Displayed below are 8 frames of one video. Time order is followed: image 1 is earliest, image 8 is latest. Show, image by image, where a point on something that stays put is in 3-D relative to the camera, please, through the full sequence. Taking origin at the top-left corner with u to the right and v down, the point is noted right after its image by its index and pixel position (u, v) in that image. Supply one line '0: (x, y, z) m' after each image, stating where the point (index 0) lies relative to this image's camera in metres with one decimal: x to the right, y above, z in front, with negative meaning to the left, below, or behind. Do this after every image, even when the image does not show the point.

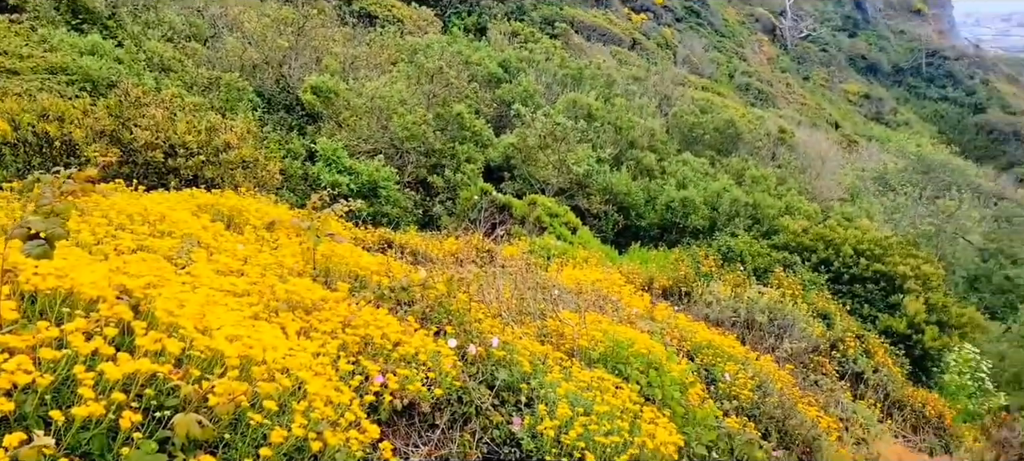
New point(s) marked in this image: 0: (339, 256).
0: (-1.7, -0.2, +4.7) m
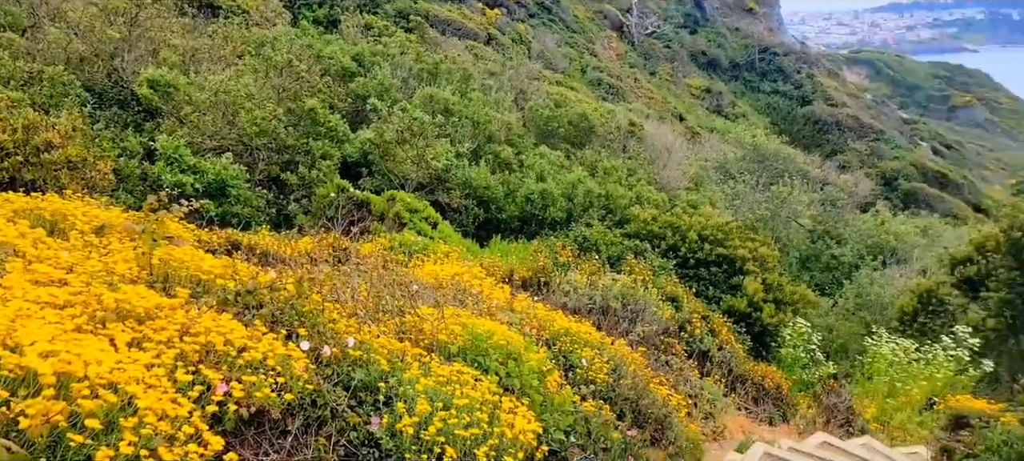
0: (-3.0, -0.3, +4.4) m
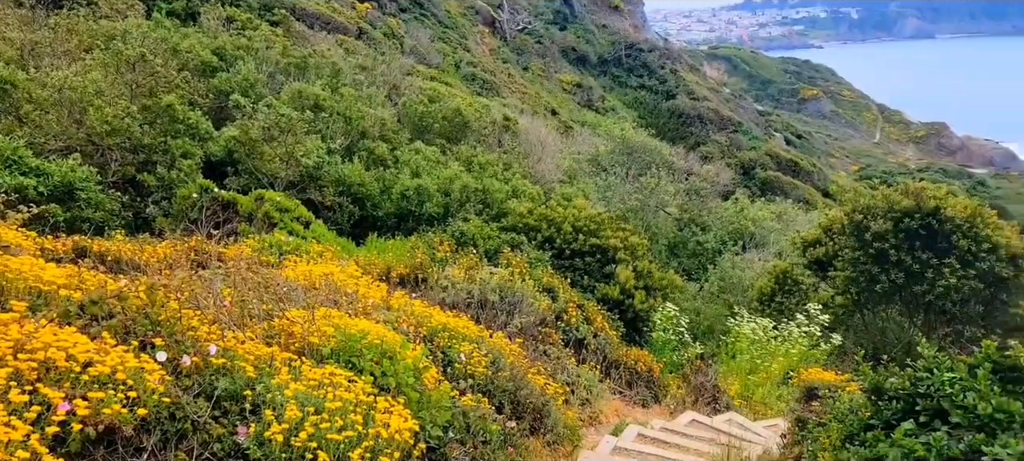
0: (-4.1, -0.3, +4.1) m
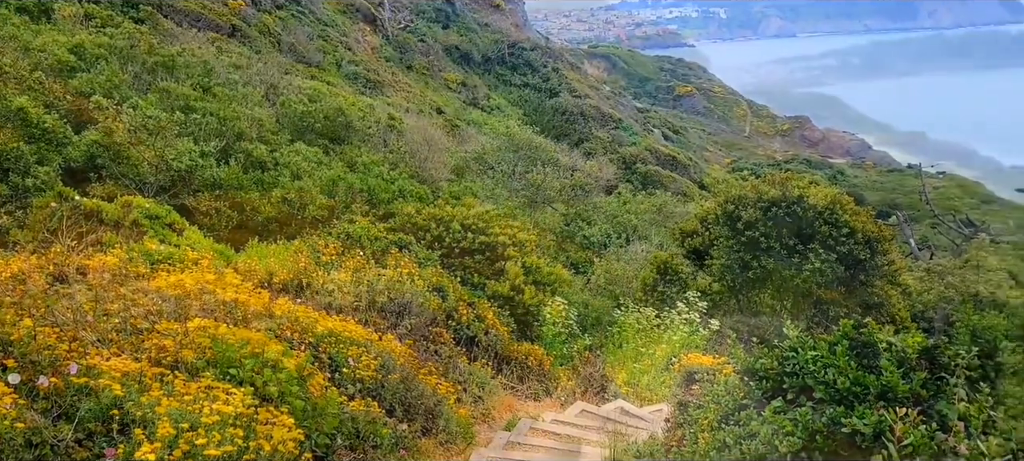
0: (-5.1, -0.5, +3.7) m
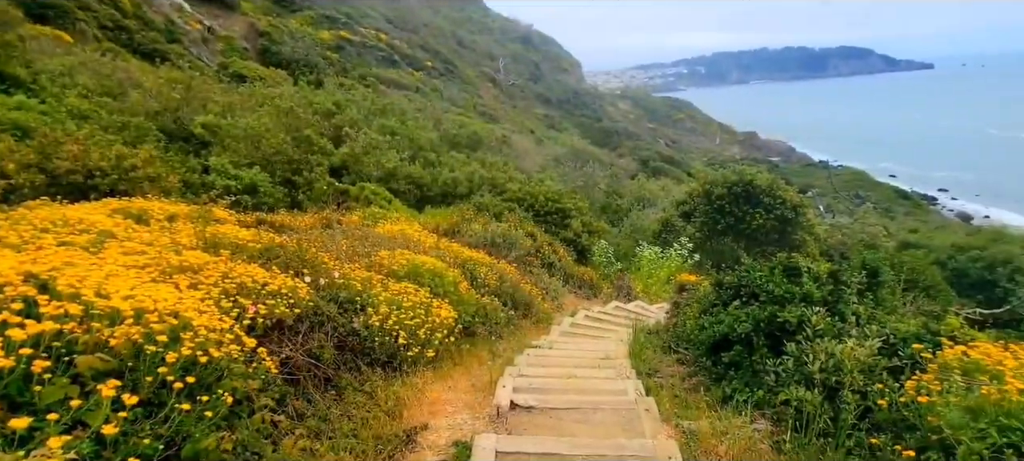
0: (-5.8, -0.7, +2.7) m
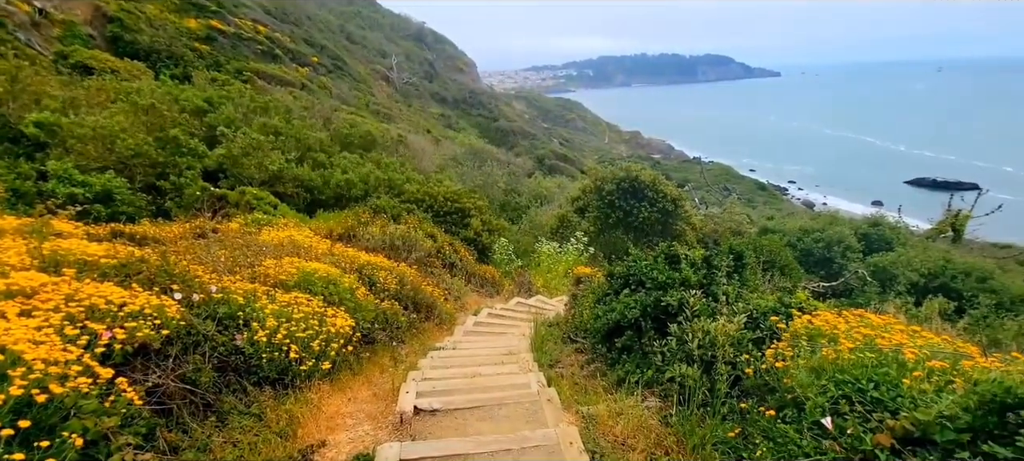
0: (-6.2, -1.0, +1.5) m
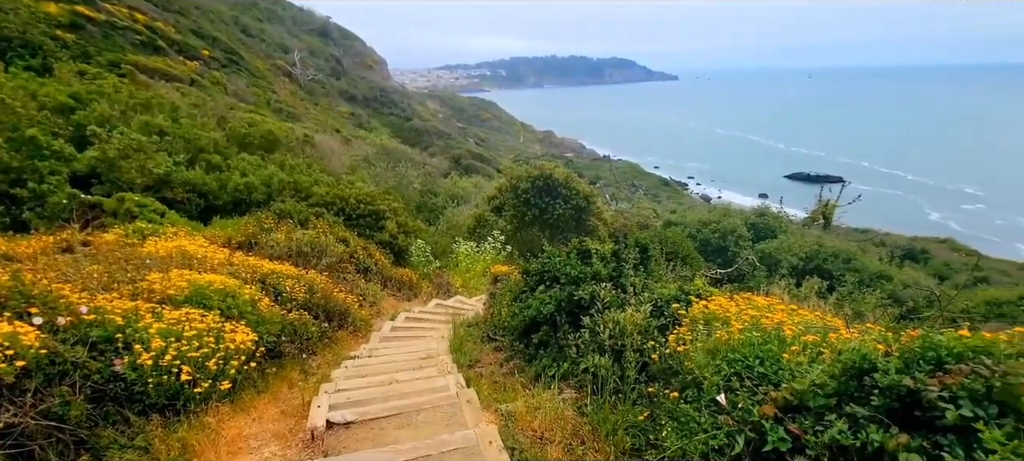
0: (-6.4, -1.2, +0.4) m
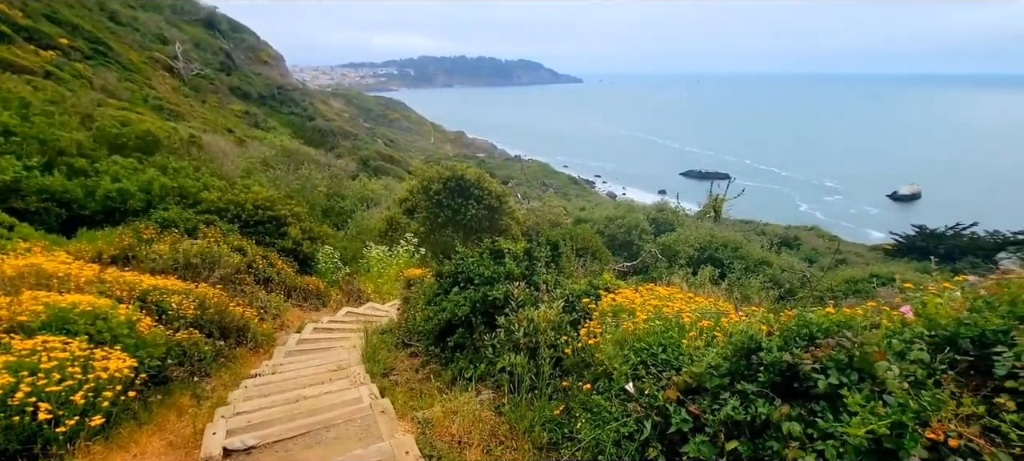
0: (-6.4, -1.4, -0.7) m
